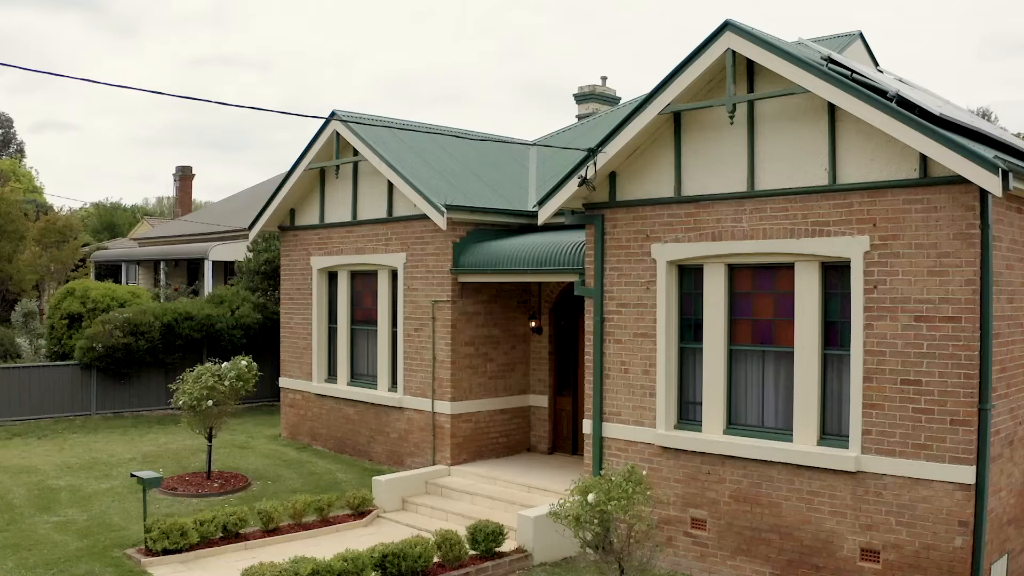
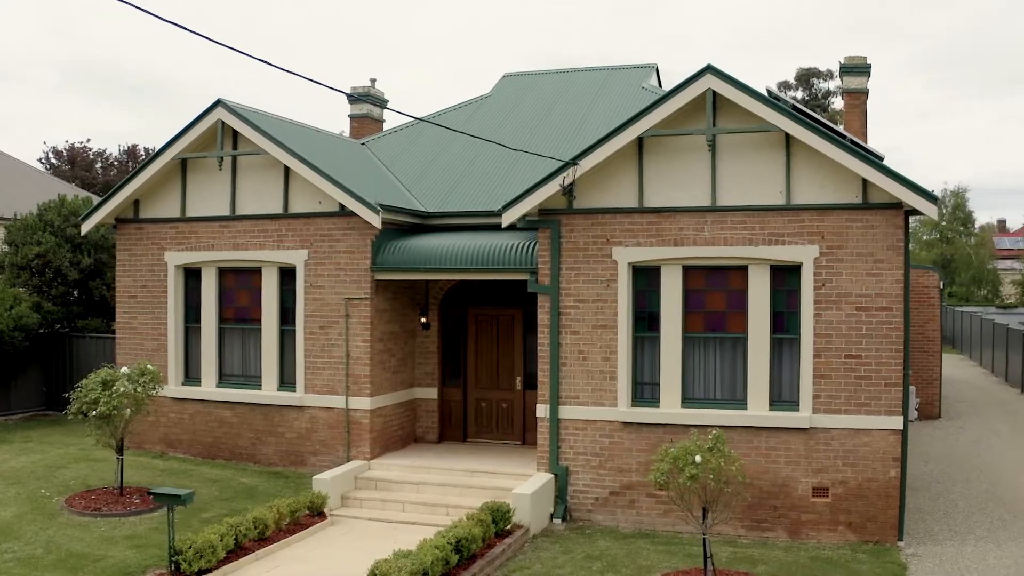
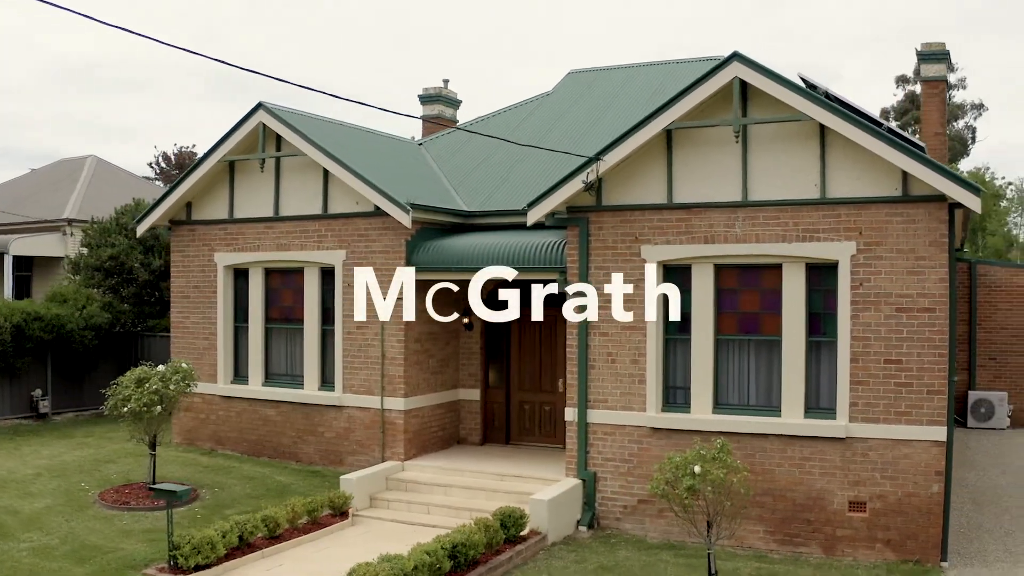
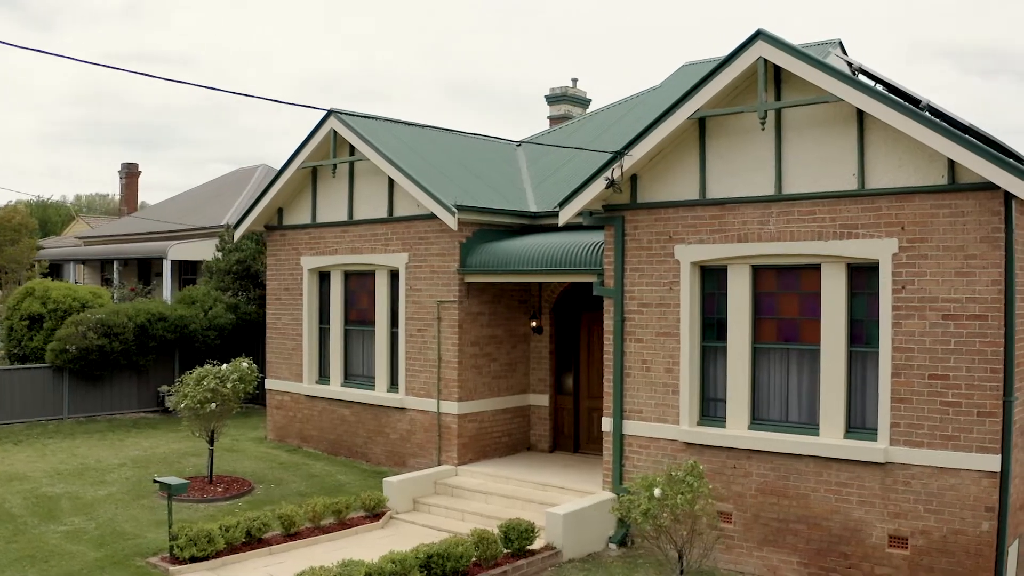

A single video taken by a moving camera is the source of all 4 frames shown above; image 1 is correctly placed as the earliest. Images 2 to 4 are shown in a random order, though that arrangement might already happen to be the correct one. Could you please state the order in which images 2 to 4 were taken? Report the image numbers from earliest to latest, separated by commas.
4, 3, 2
